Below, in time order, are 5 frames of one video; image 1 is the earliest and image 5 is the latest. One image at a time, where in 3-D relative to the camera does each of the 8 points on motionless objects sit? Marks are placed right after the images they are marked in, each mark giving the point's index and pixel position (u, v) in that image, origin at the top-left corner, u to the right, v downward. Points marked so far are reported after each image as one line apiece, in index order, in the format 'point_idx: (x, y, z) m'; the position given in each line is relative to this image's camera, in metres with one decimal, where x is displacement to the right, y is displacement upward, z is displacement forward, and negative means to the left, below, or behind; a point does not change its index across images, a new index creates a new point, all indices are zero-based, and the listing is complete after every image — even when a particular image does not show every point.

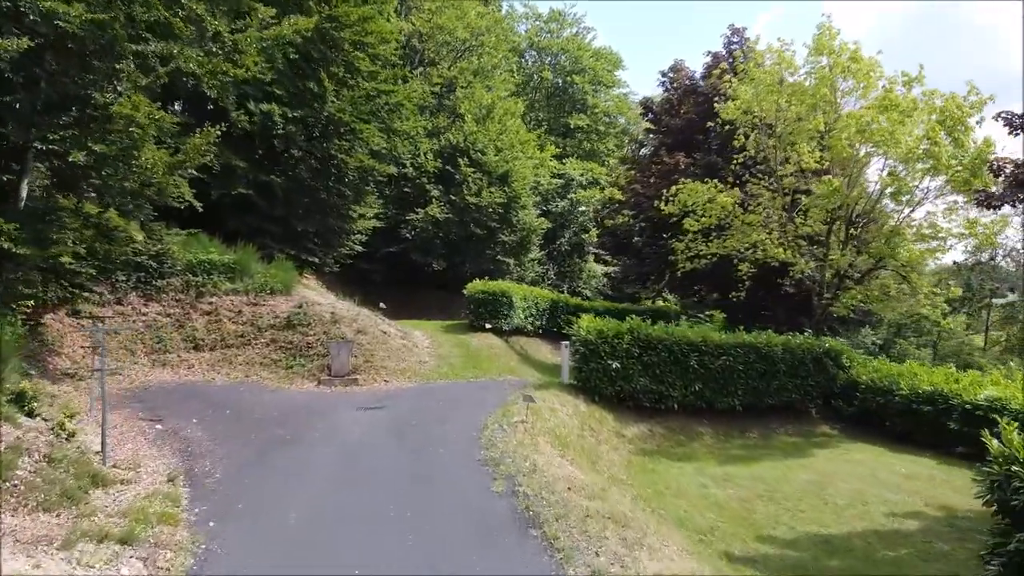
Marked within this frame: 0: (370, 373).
0: (-2.3, -1.4, +12.1) m
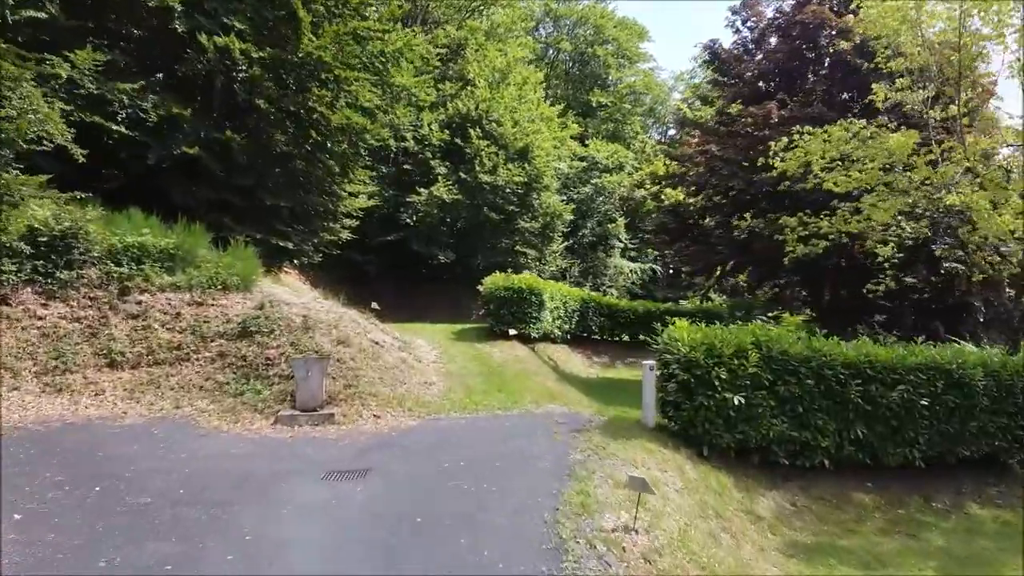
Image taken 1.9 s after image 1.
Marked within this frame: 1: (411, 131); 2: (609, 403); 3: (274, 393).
0: (-1.8, -1.3, +8.3) m
1: (-2.6, +3.9, +18.7) m
2: (+1.3, -1.5, +9.9) m
3: (-2.8, -1.2, +8.7) m
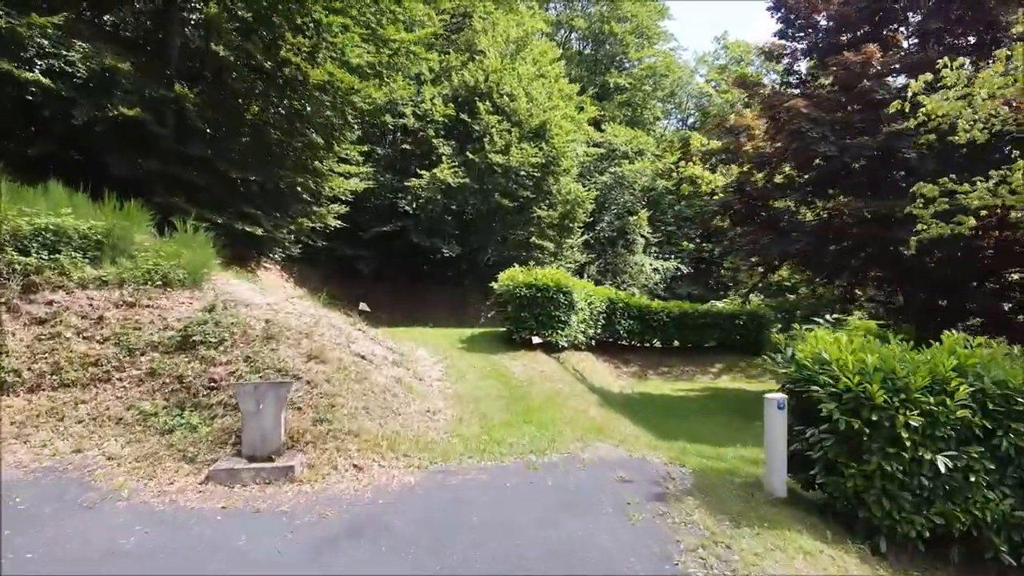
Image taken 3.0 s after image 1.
0: (-1.5, -1.3, +5.8) m
1: (-2.2, +4.0, +16.2) m
2: (+1.6, -1.5, +7.3) m
3: (-2.5, -1.2, +6.2) m
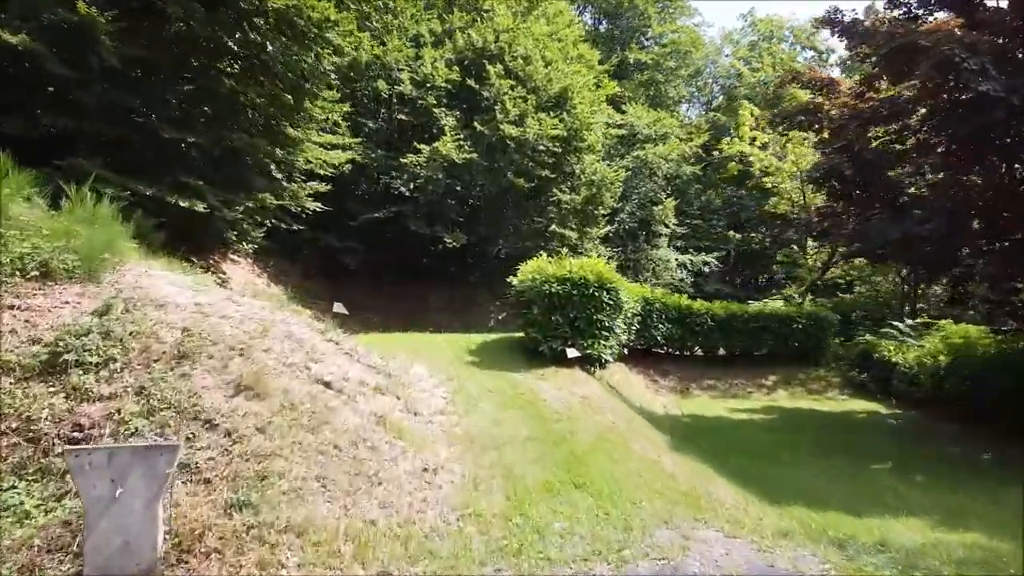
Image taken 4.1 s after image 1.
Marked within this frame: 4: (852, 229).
0: (-1.2, -1.2, +3.3) m
1: (-2.0, +4.0, +13.6) m
2: (+1.9, -1.4, +4.8) m
3: (-2.2, -1.1, +3.6) m
4: (+3.8, +0.7, +8.3) m
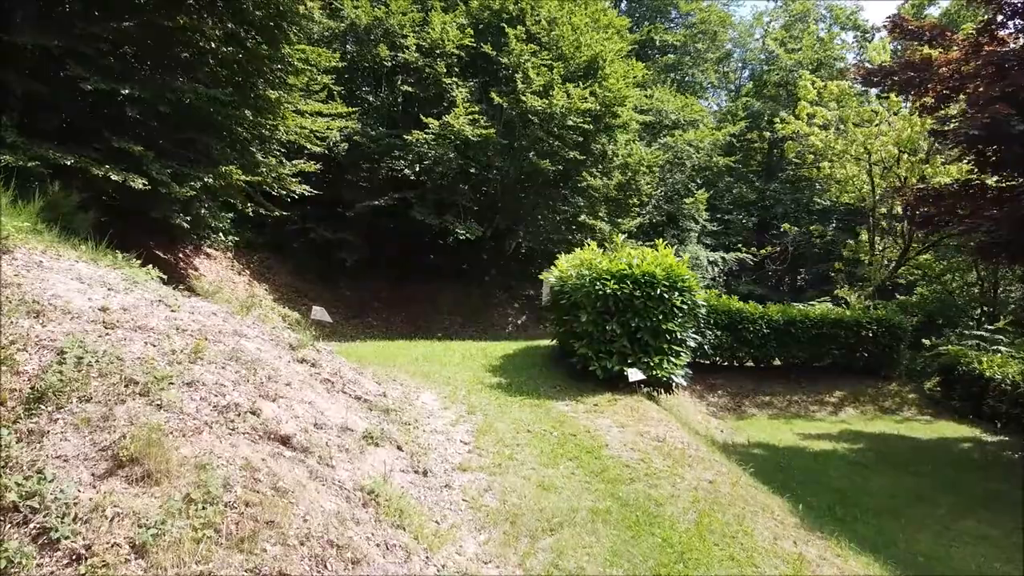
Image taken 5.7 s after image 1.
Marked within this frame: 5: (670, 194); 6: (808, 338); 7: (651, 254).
0: (-0.9, -1.2, +1.3) m
1: (-1.6, +4.0, +11.7) m
2: (+2.2, -1.4, +2.8) m
3: (-1.9, -1.1, +1.7) m
4: (+4.1, +0.7, +6.3) m
5: (+4.0, +2.4, +18.8) m
6: (+4.7, -0.8, +11.8) m
7: (+1.1, +0.3, +6.2) m
